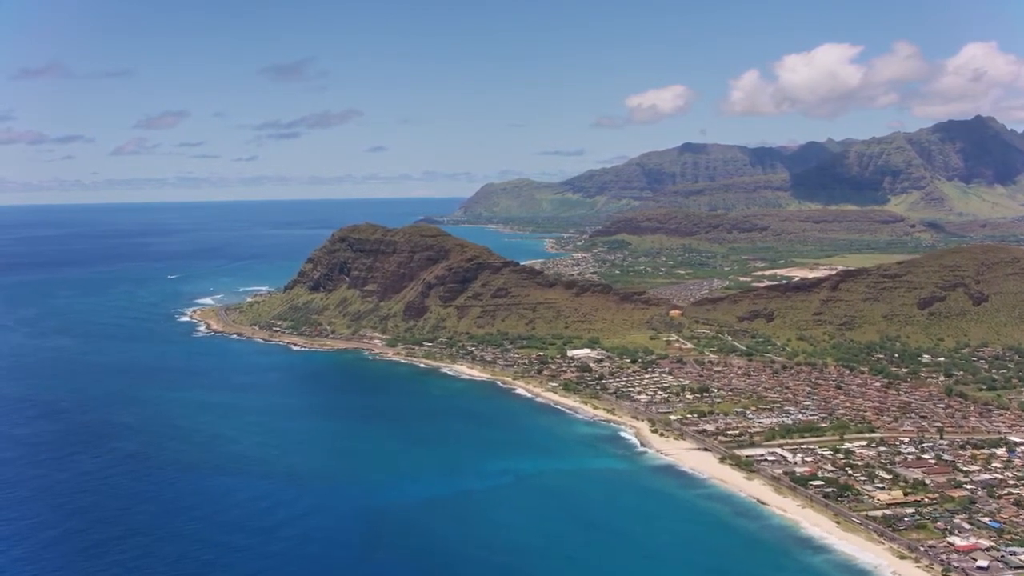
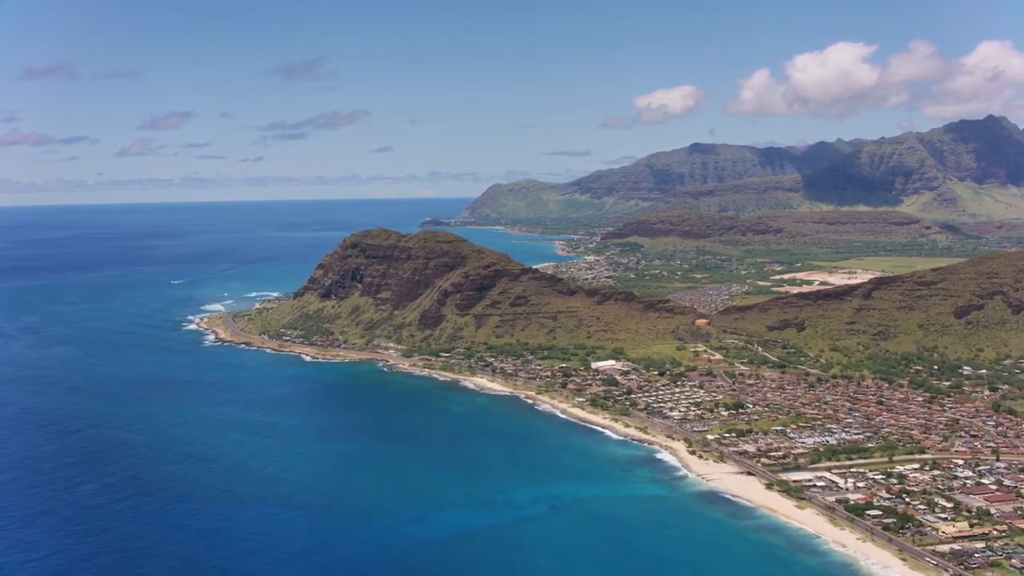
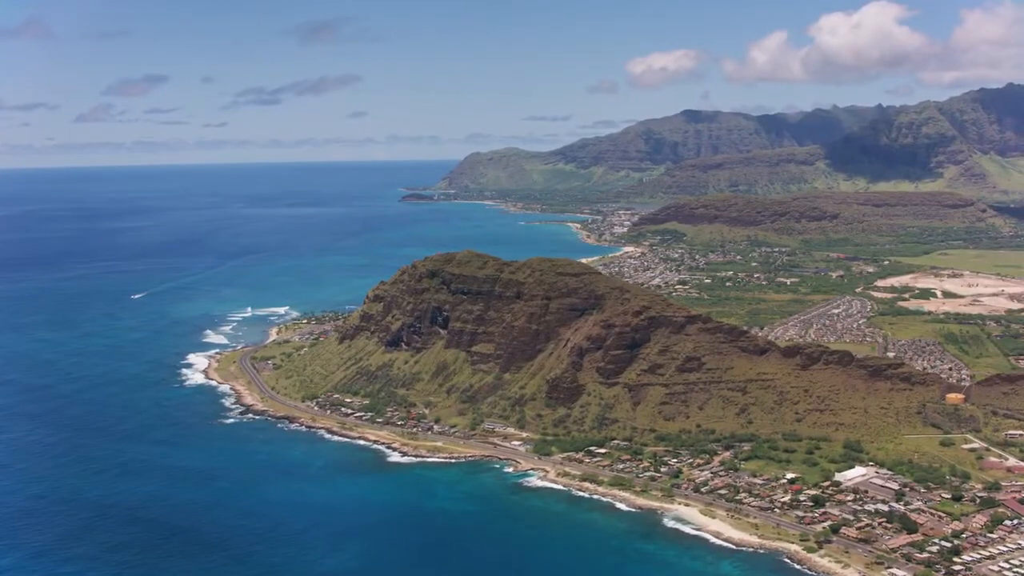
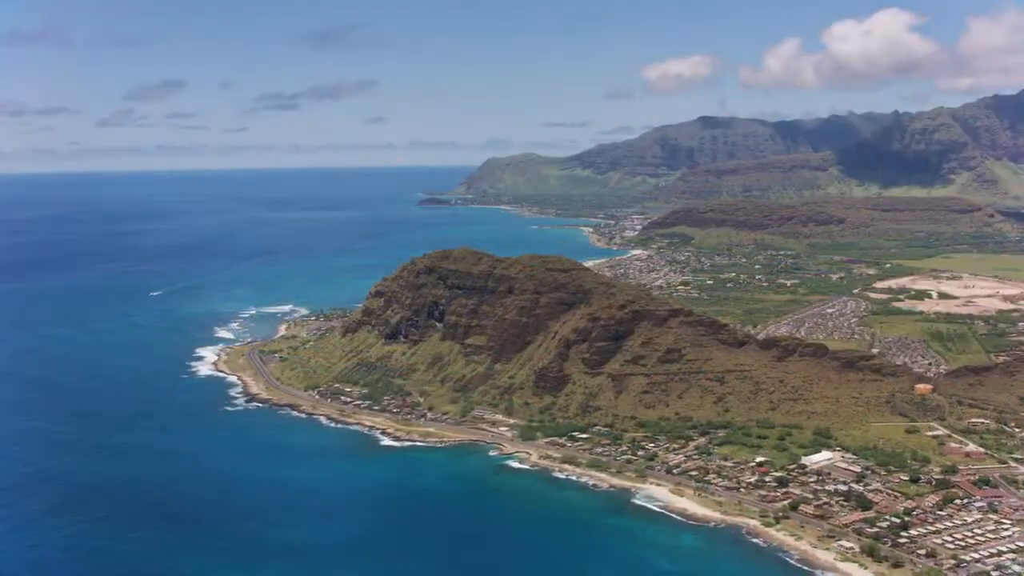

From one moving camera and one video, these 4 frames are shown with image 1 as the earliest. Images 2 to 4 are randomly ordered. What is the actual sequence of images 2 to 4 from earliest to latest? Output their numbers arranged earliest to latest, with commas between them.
2, 4, 3
